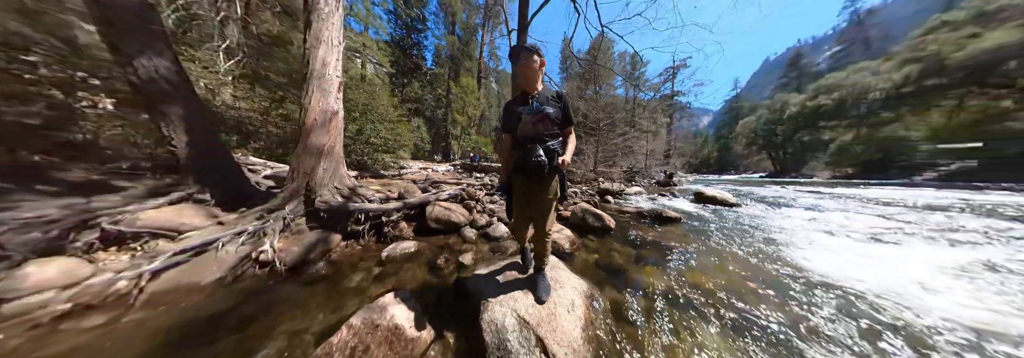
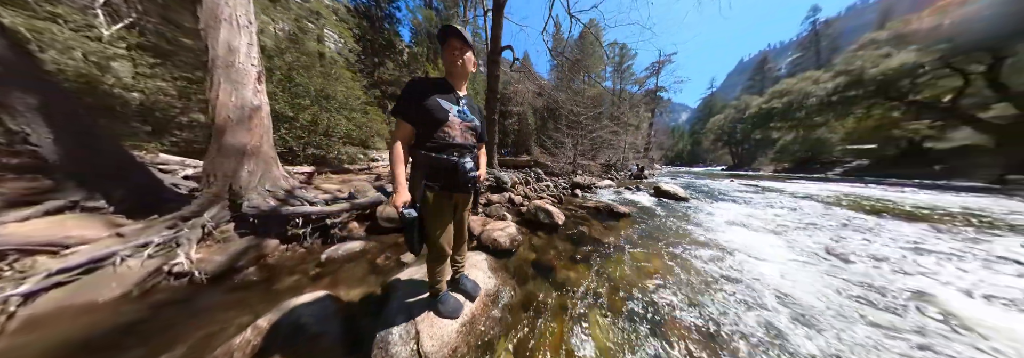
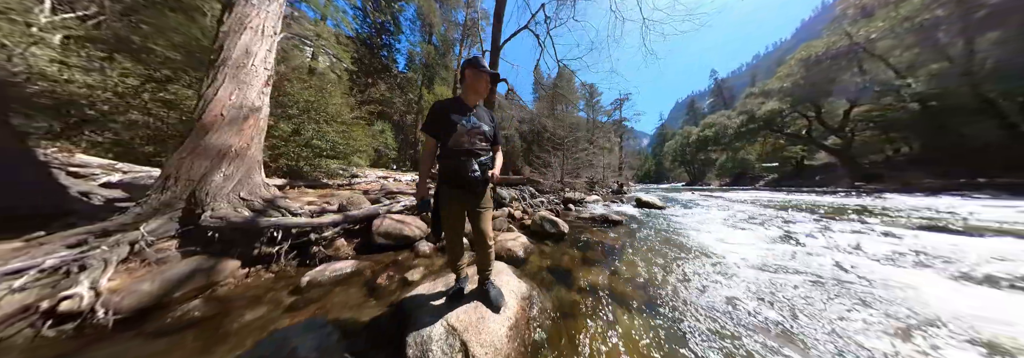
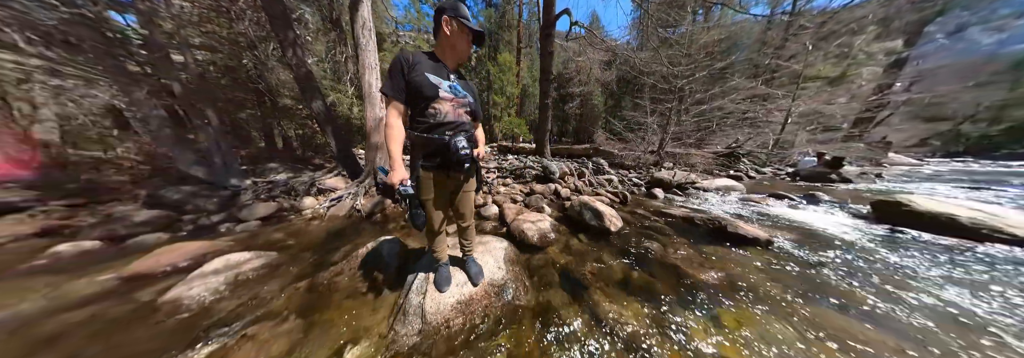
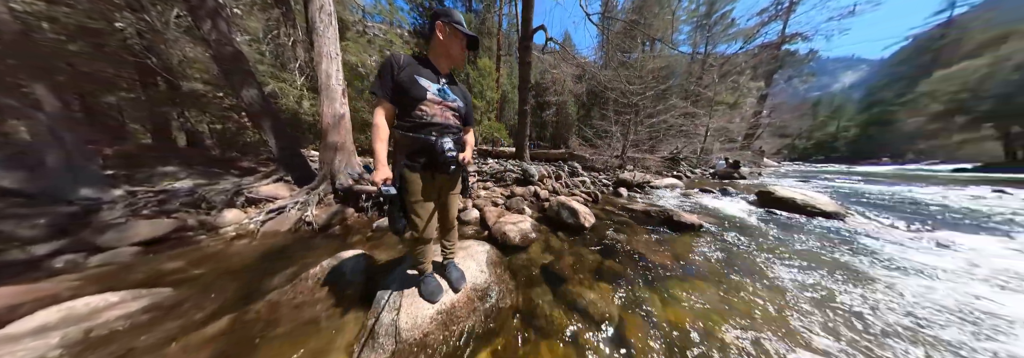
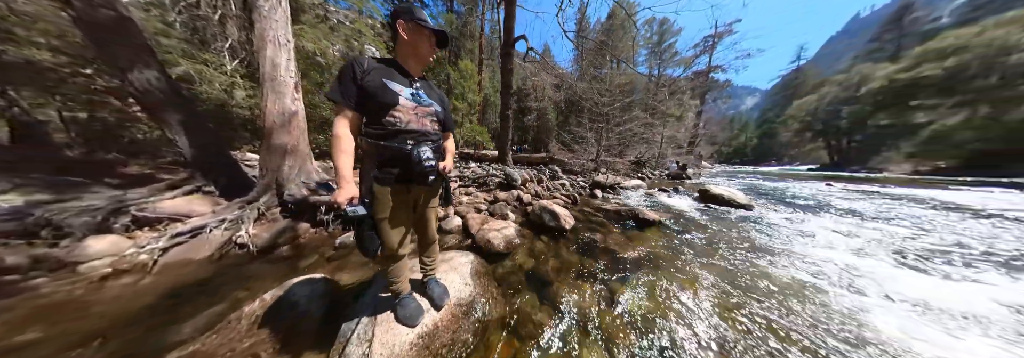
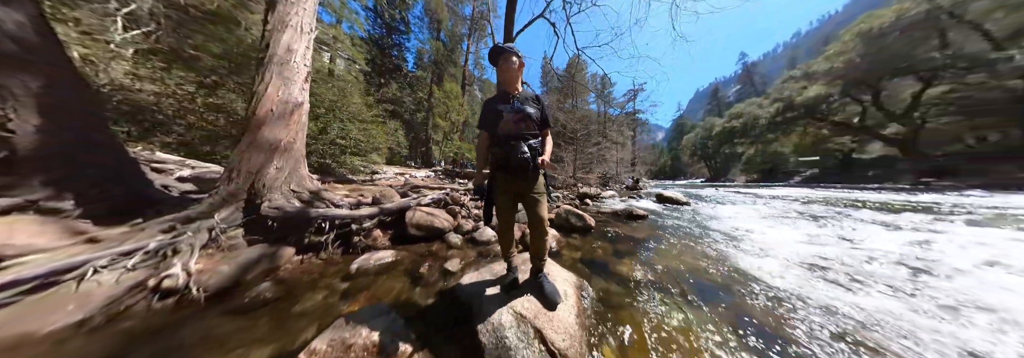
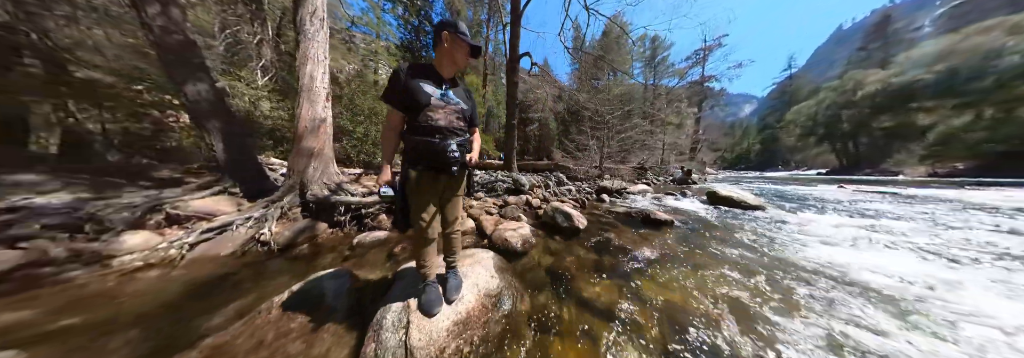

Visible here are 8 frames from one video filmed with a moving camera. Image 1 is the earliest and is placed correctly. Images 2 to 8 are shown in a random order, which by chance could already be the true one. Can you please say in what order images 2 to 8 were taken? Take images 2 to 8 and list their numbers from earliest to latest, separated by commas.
7, 3, 8, 4, 5, 6, 2
